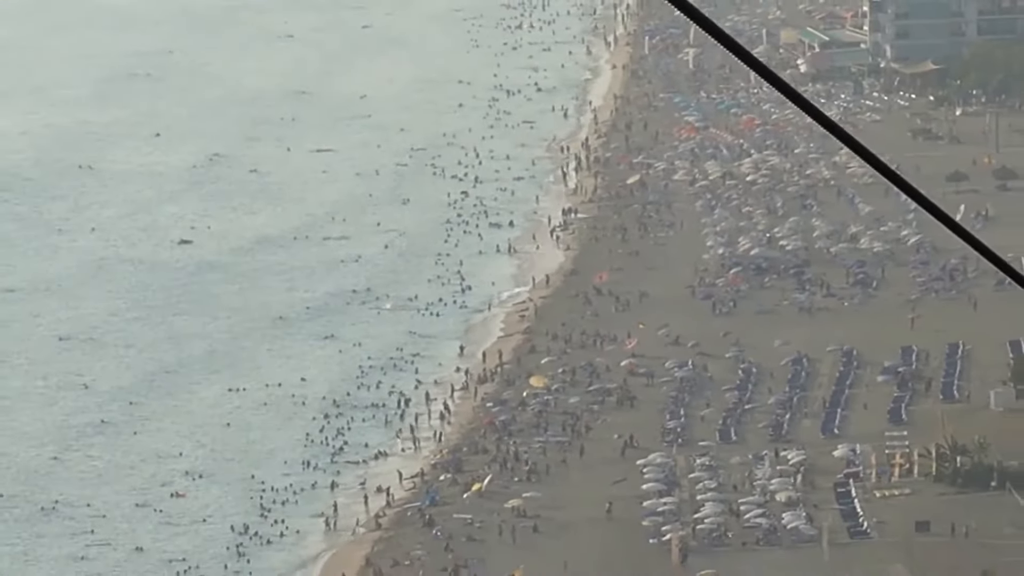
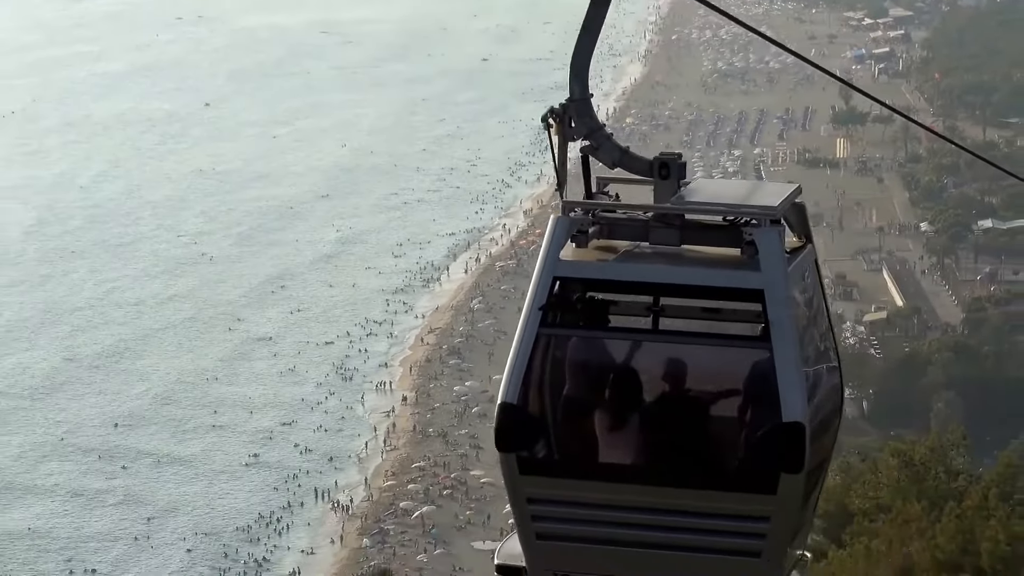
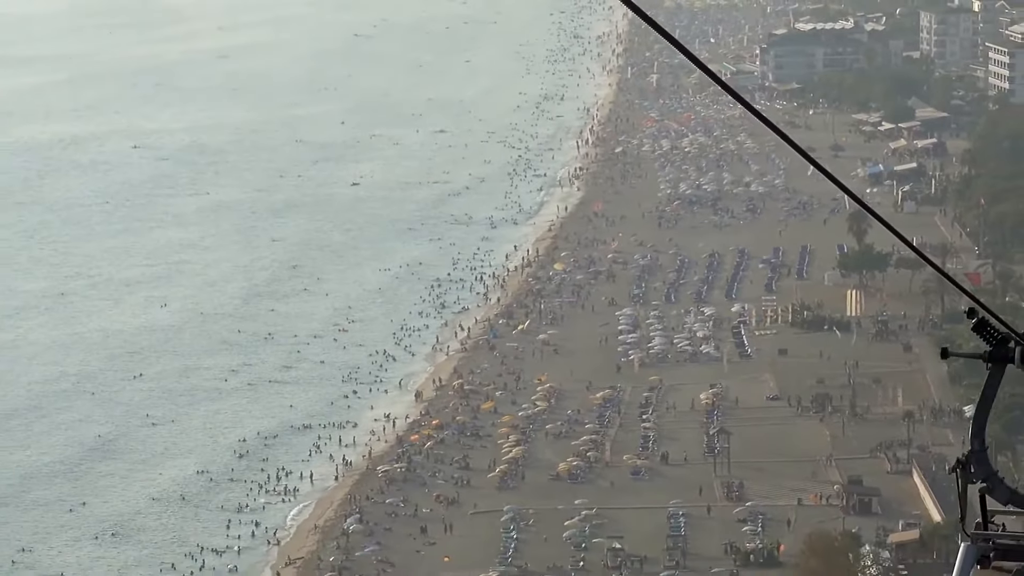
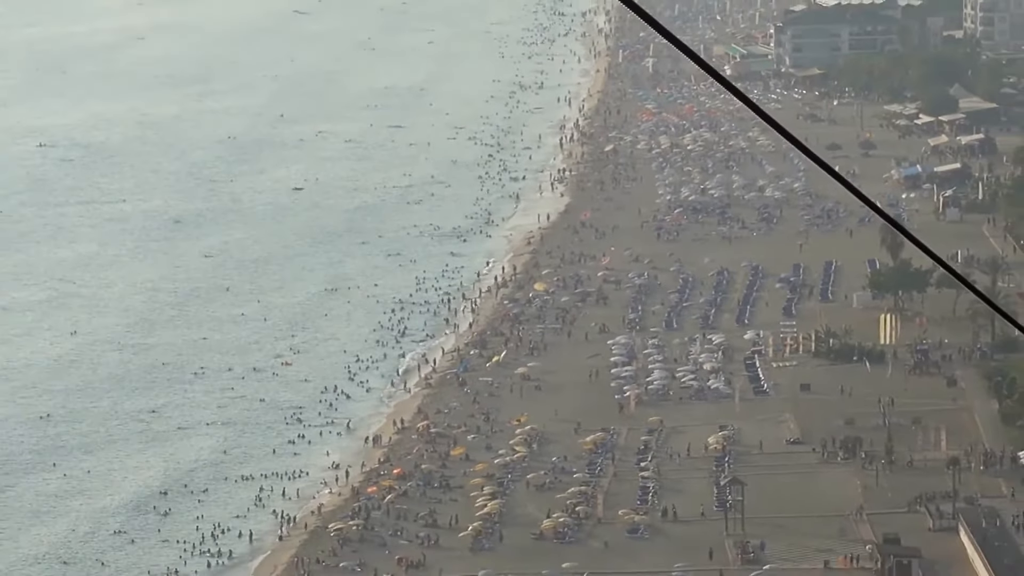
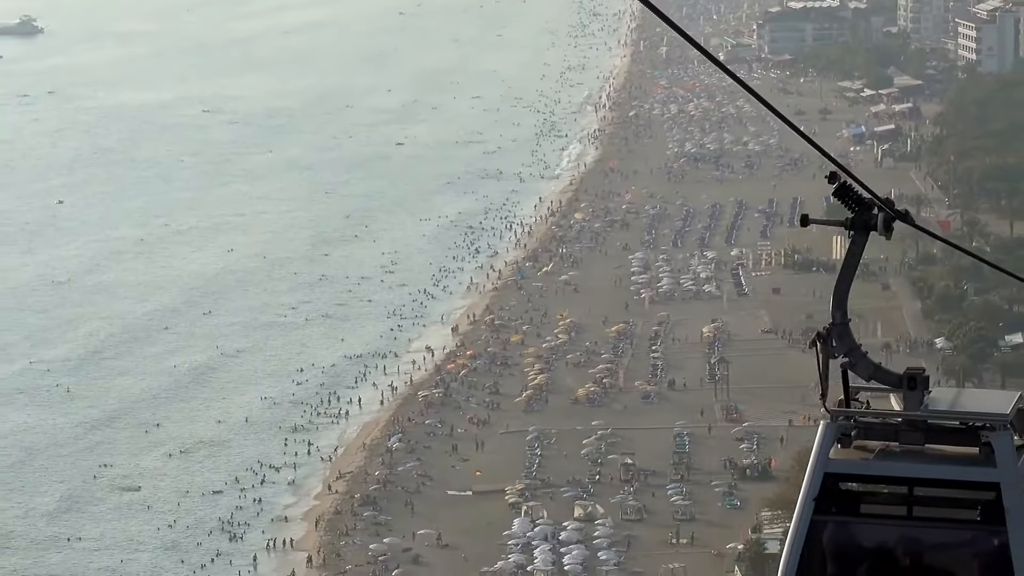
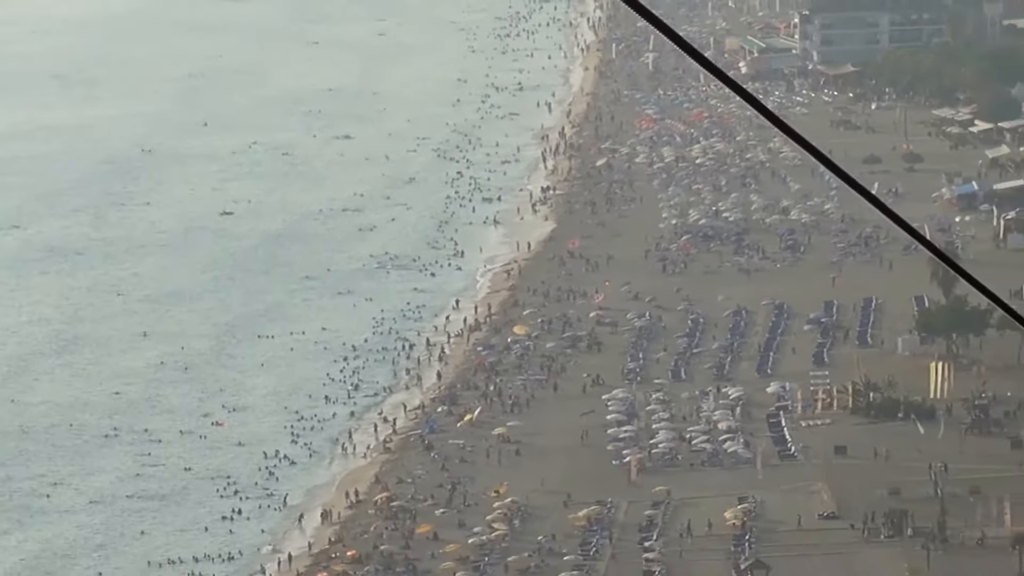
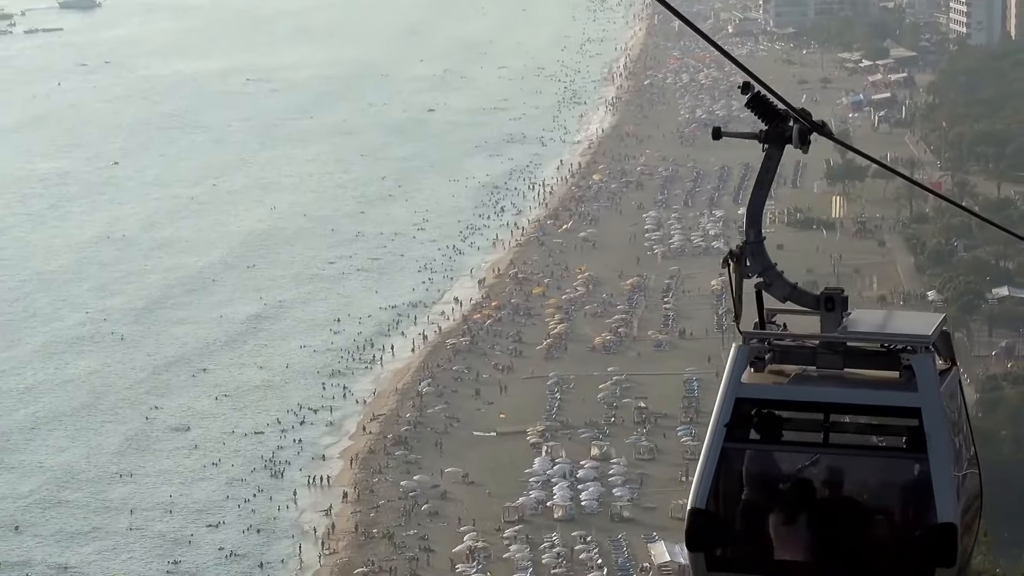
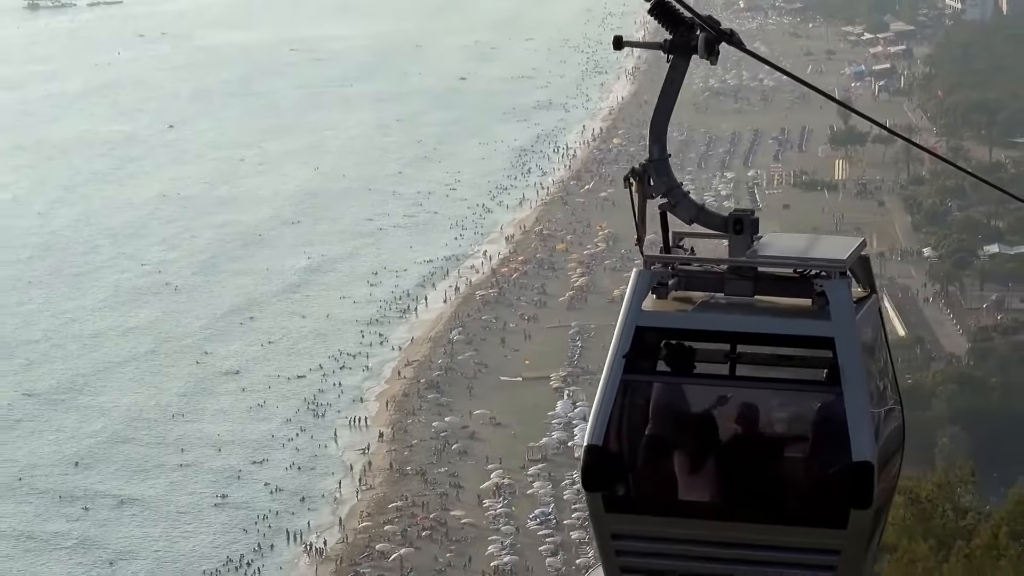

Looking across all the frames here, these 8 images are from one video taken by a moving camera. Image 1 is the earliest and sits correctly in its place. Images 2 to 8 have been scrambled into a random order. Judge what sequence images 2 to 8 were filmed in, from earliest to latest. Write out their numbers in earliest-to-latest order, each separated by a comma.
6, 4, 3, 5, 7, 8, 2
